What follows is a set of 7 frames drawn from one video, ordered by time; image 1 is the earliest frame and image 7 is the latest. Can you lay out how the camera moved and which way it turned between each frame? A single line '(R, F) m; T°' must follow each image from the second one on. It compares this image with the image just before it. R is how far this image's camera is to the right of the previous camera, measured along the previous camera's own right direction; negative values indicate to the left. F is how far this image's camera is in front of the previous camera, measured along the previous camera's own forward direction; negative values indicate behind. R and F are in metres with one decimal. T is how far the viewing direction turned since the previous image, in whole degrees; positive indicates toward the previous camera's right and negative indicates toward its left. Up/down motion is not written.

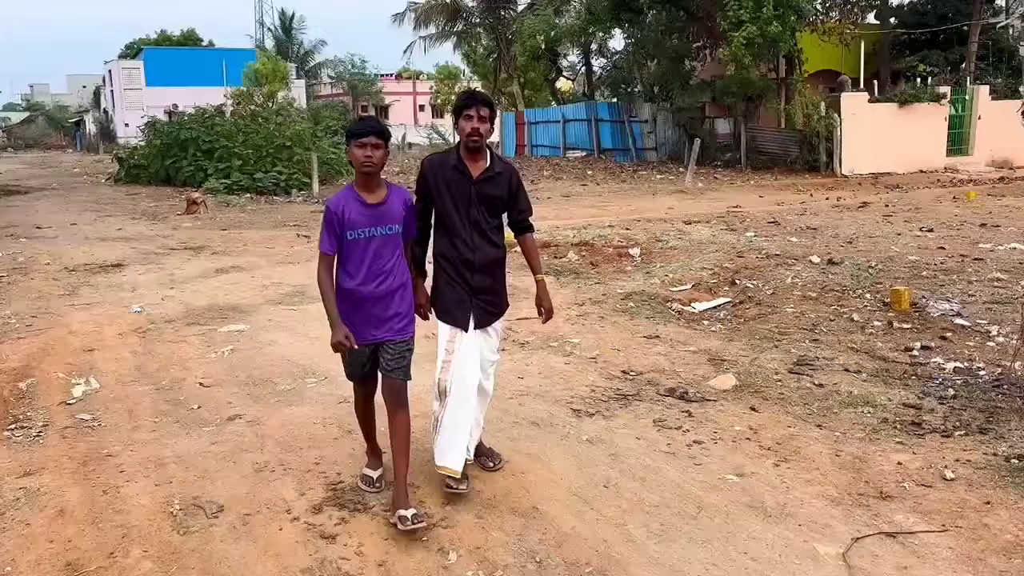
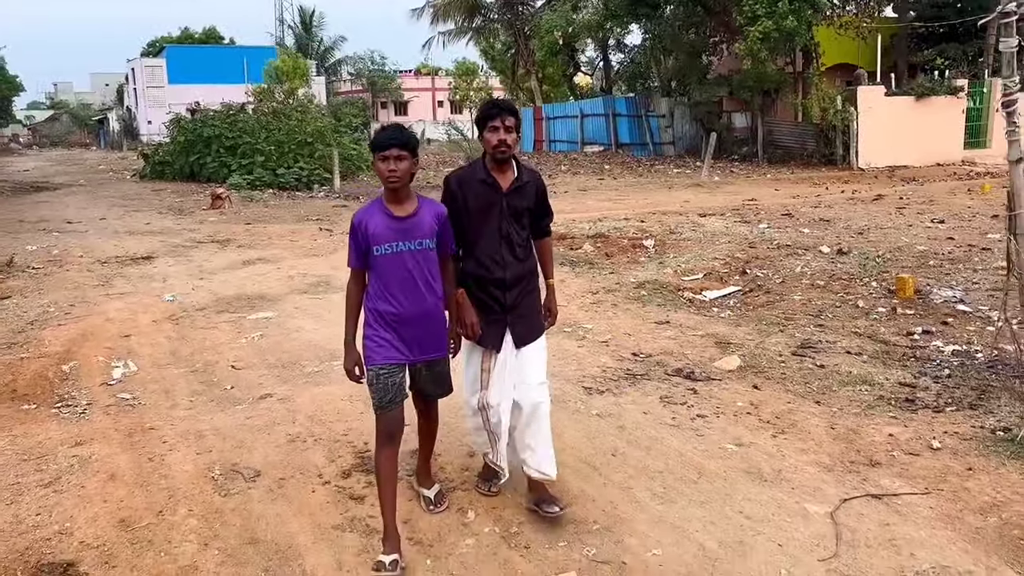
(0.0, -0.3) m; -1°
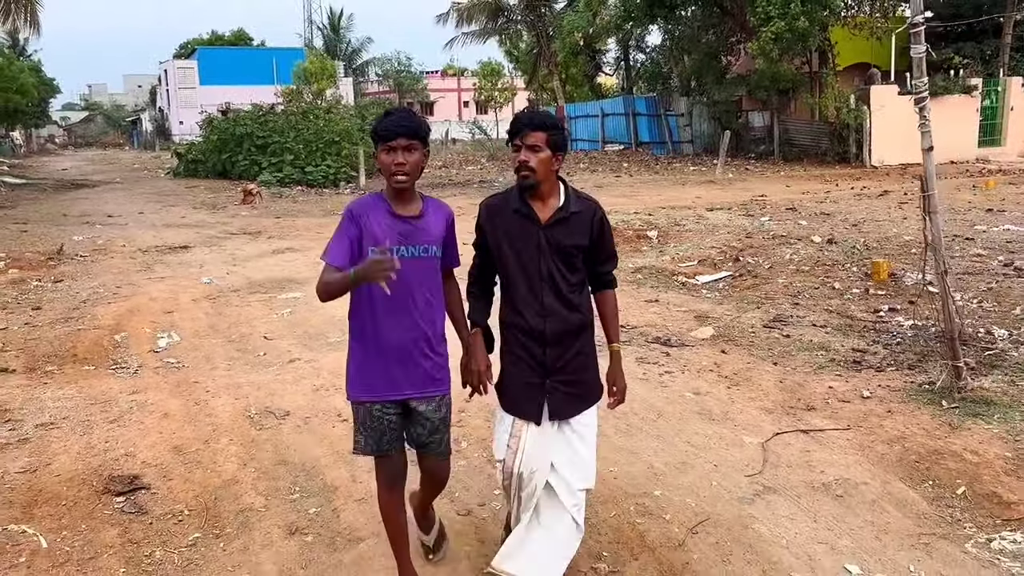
(+0.2, -0.6) m; -2°
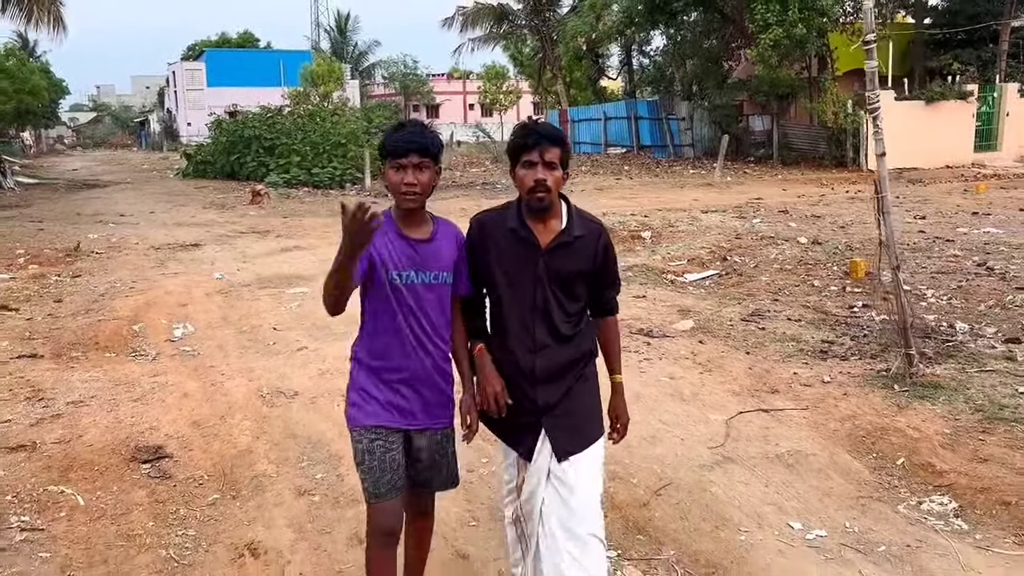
(+0.1, -0.4) m; 0°
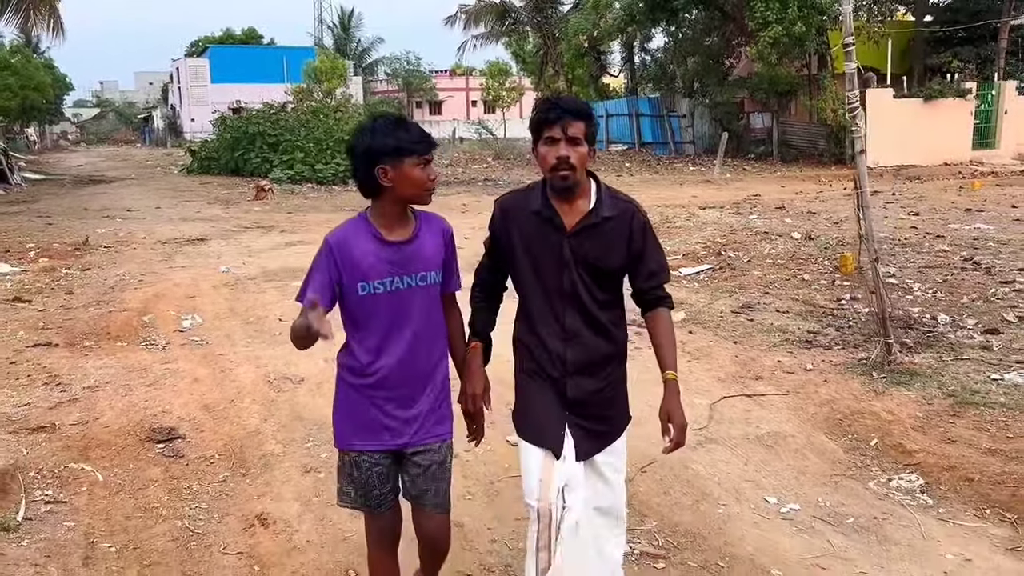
(0.0, -0.2) m; 0°
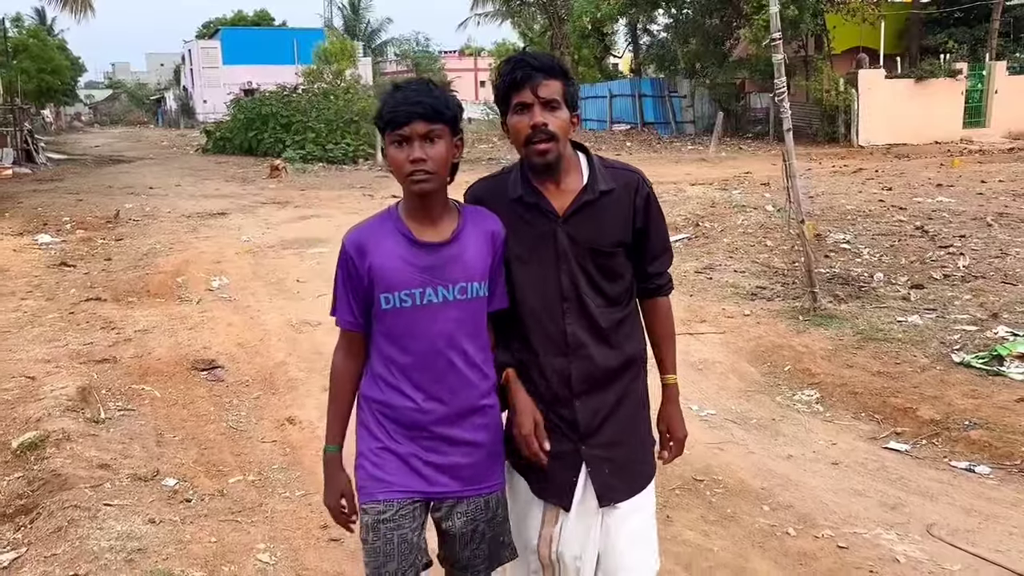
(+0.2, -0.9) m; -1°
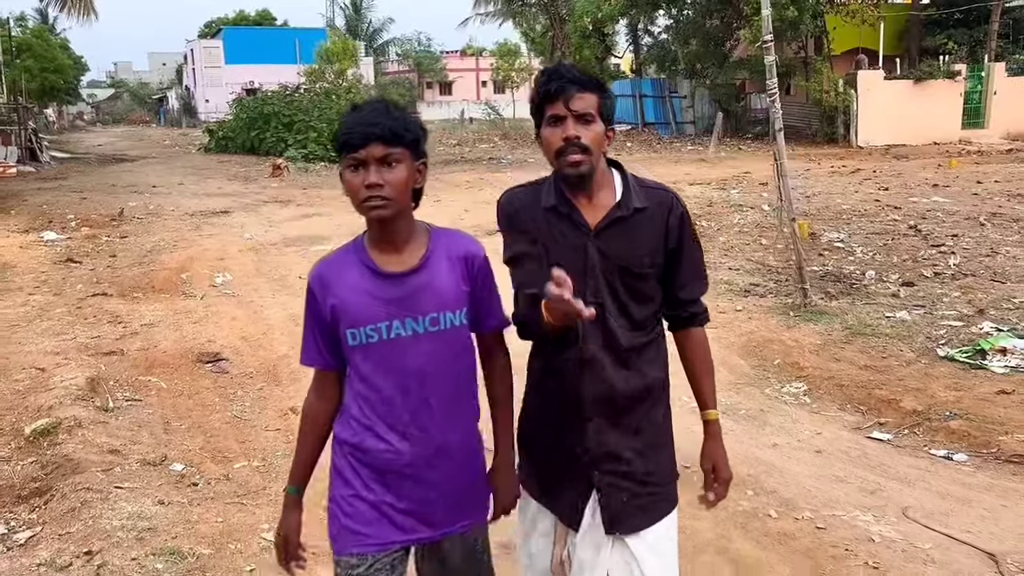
(0.0, -0.1) m; 0°
